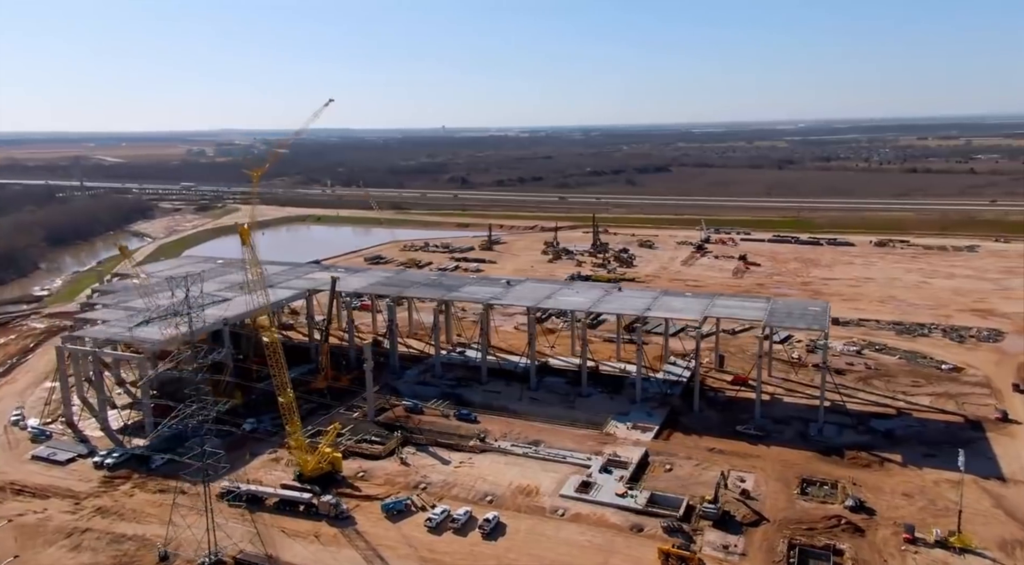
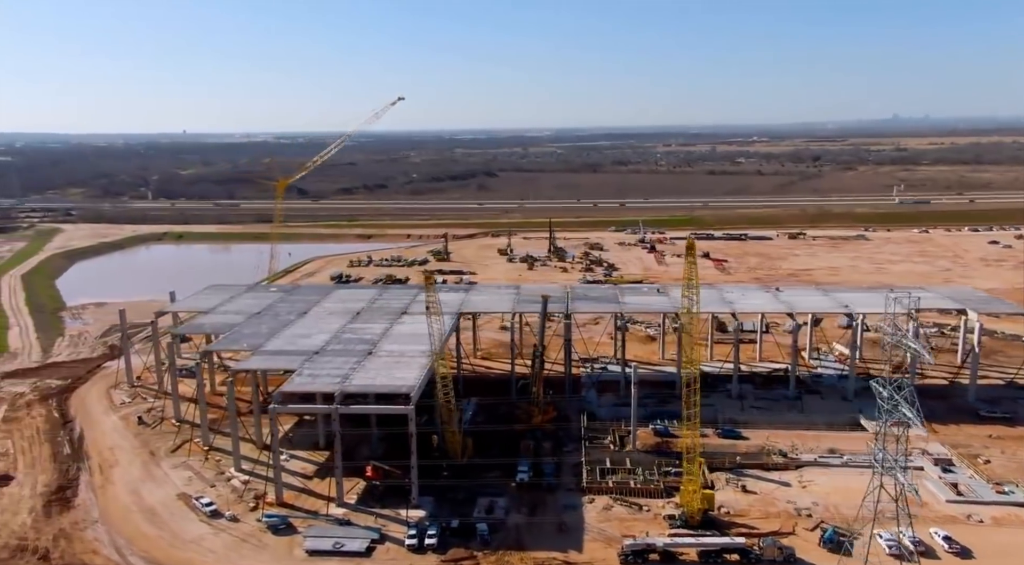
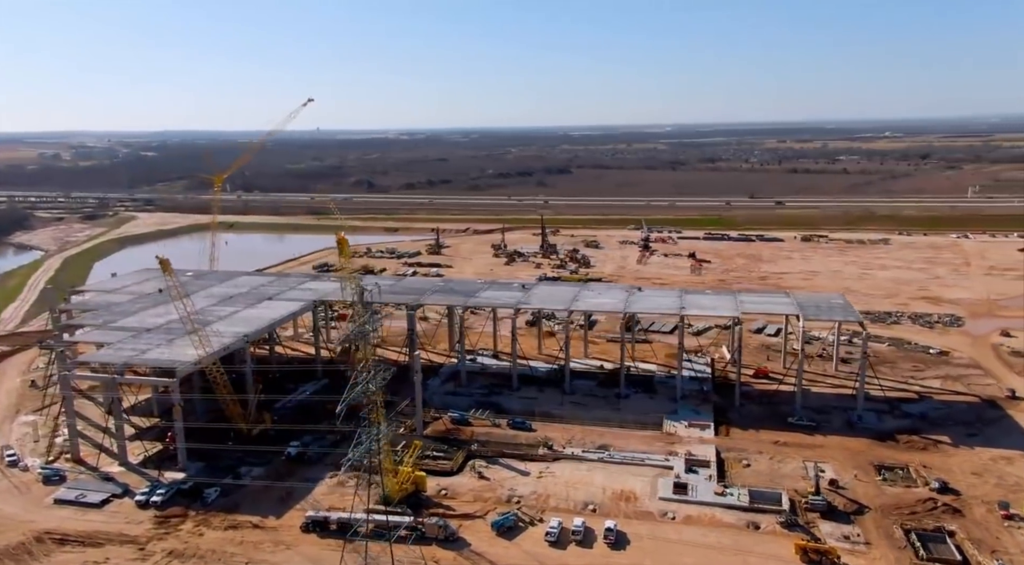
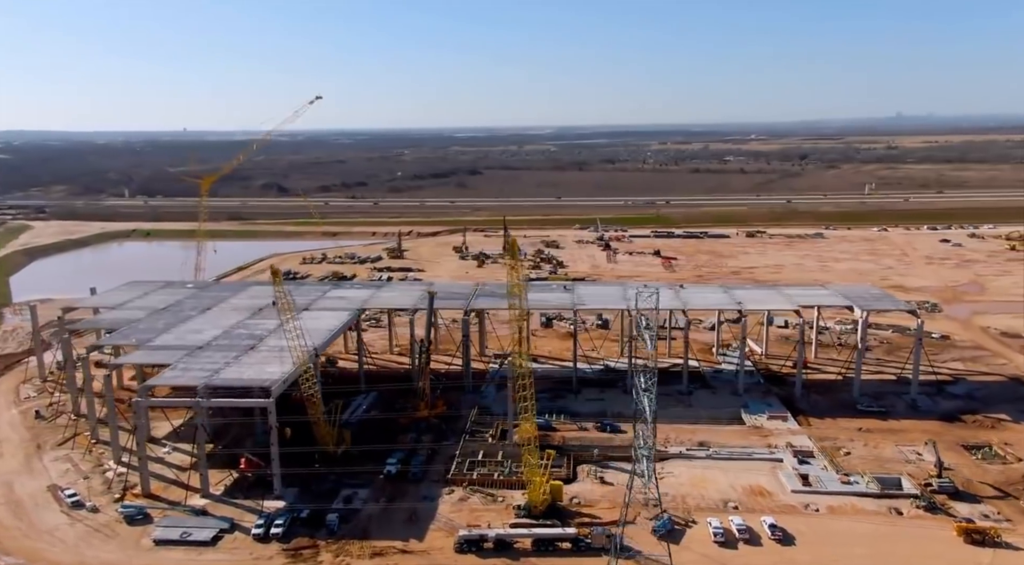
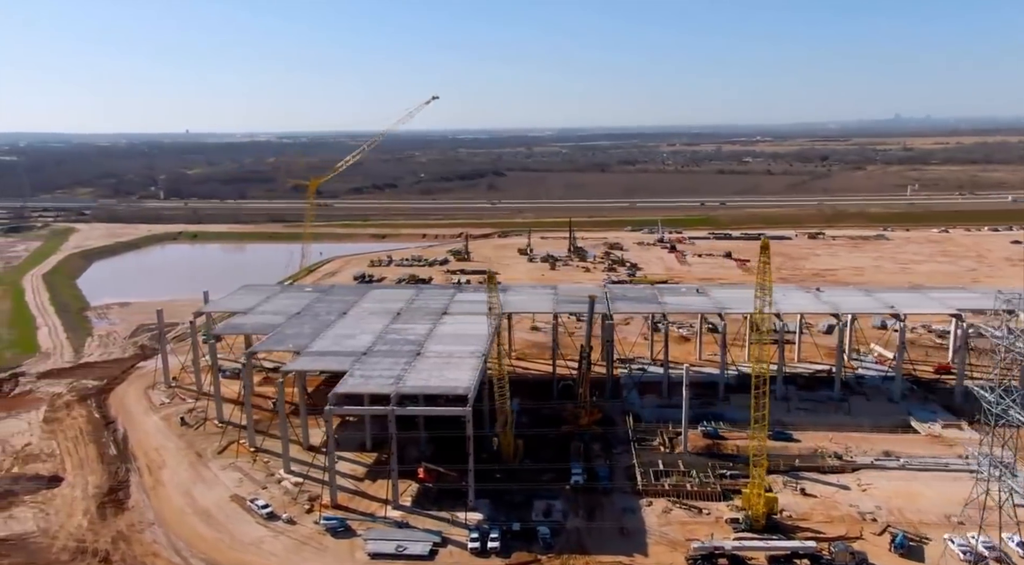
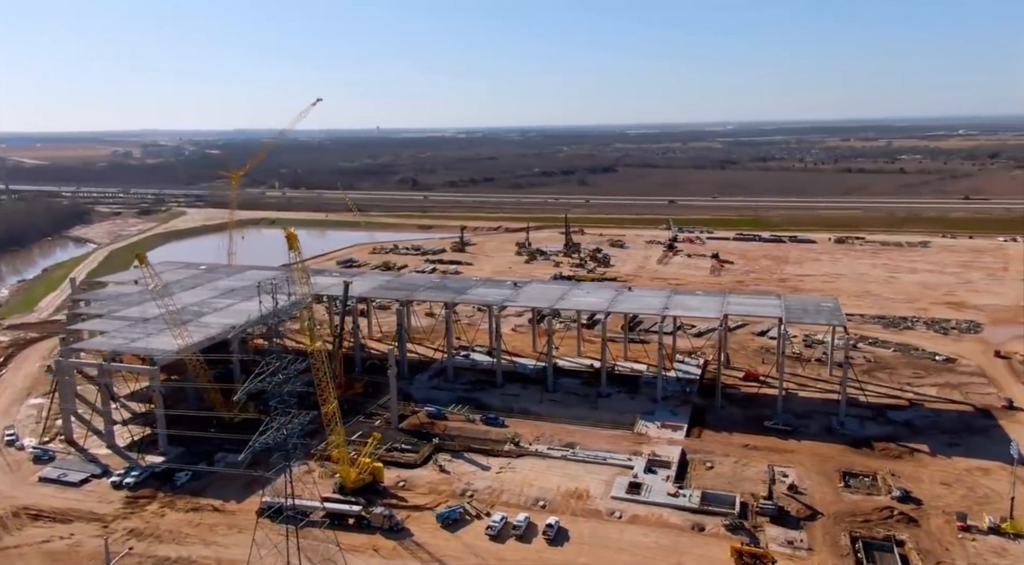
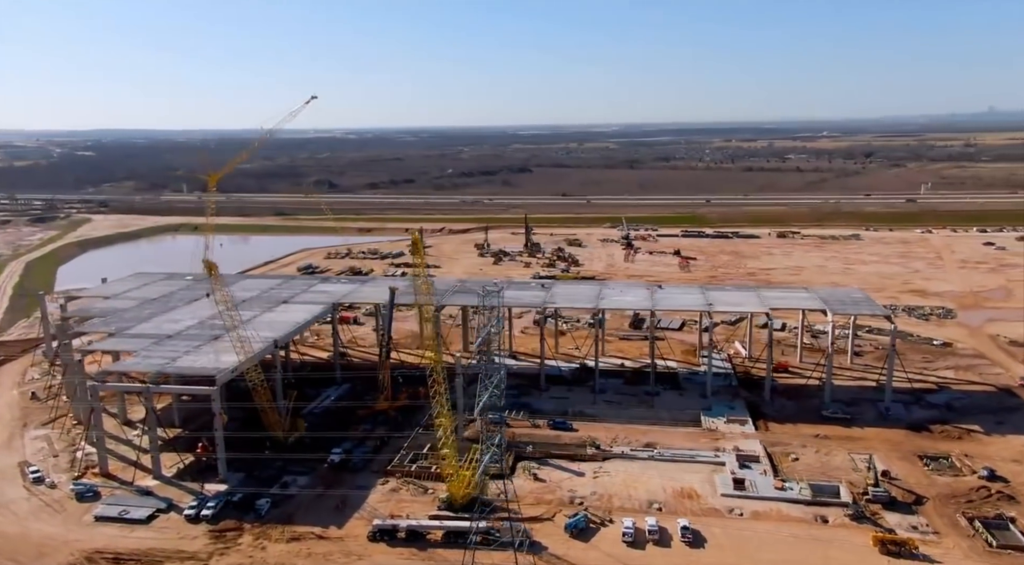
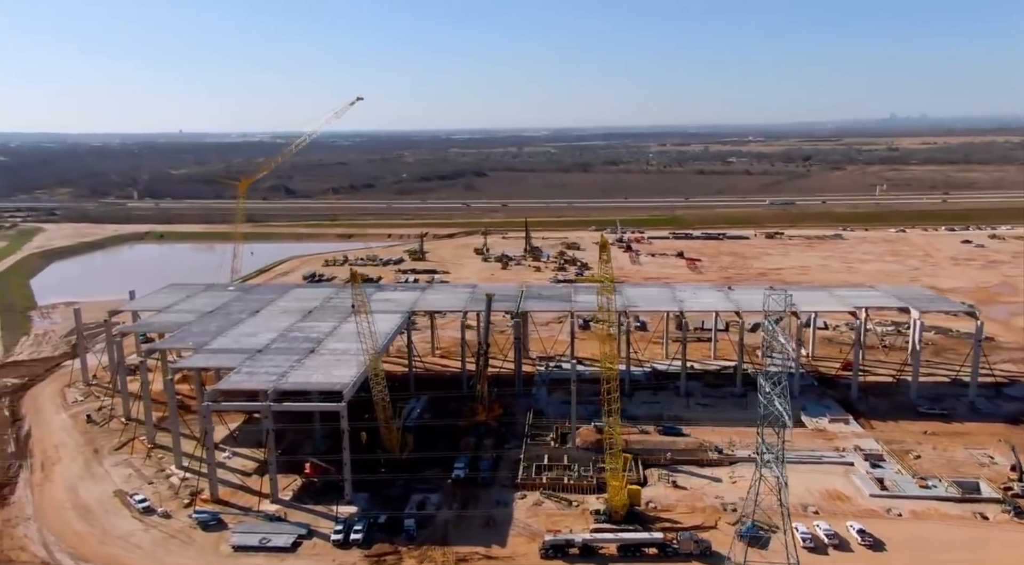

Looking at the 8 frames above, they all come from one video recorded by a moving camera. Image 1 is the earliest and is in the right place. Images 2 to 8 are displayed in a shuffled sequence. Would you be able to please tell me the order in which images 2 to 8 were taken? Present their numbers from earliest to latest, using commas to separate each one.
6, 3, 7, 4, 8, 2, 5
